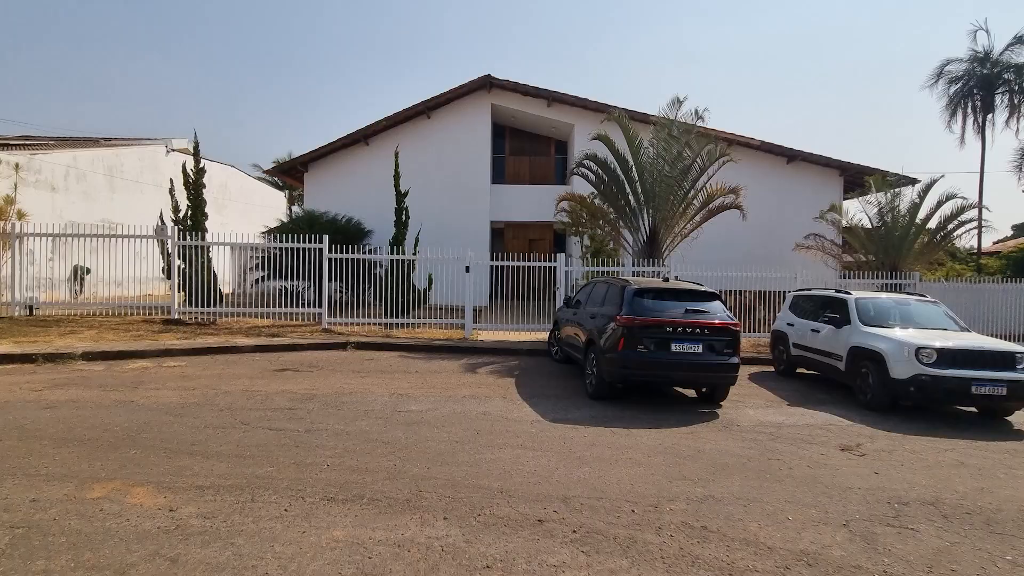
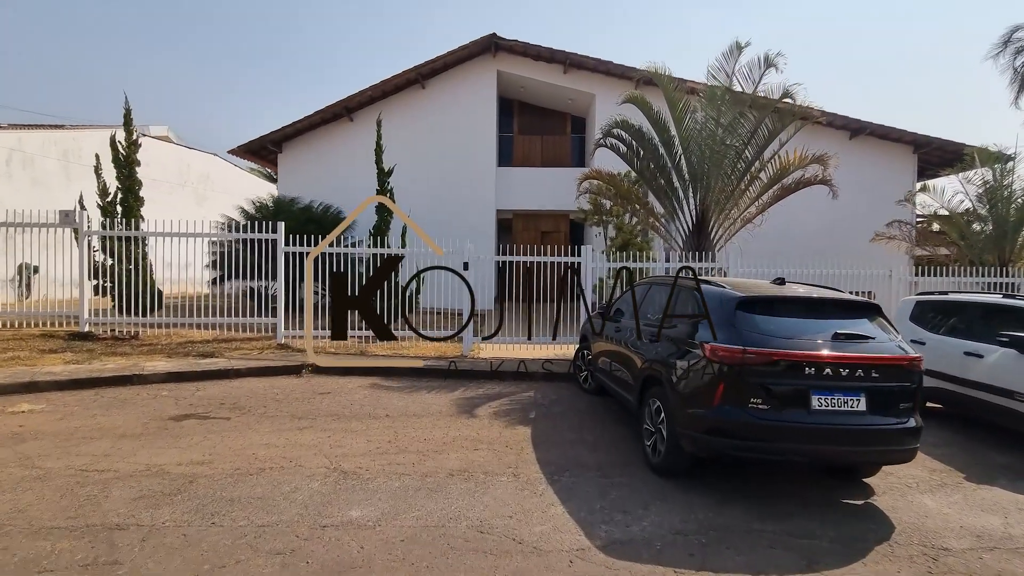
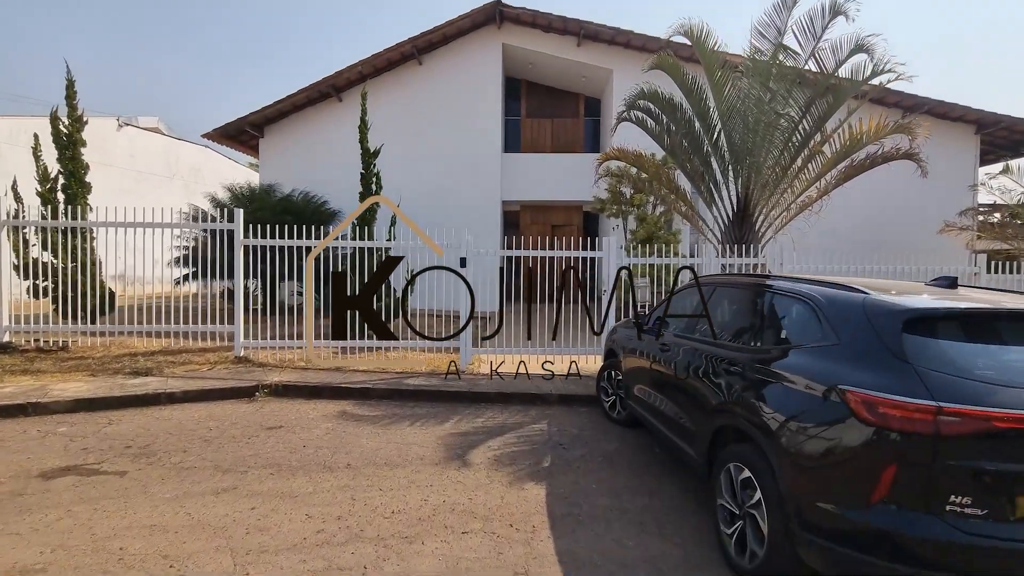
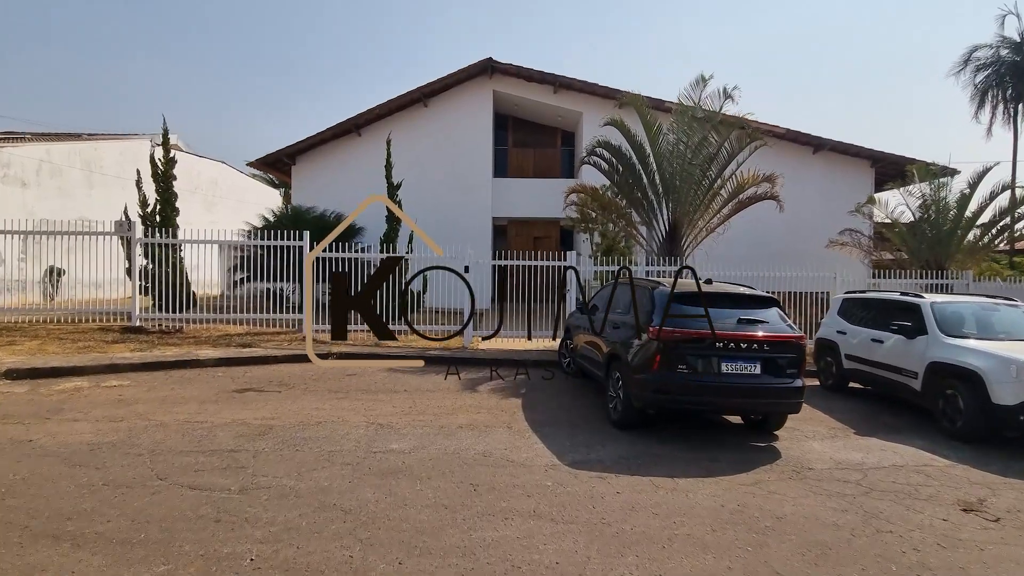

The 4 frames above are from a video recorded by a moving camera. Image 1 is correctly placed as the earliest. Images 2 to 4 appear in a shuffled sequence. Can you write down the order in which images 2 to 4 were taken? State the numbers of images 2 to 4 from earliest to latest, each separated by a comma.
4, 2, 3
